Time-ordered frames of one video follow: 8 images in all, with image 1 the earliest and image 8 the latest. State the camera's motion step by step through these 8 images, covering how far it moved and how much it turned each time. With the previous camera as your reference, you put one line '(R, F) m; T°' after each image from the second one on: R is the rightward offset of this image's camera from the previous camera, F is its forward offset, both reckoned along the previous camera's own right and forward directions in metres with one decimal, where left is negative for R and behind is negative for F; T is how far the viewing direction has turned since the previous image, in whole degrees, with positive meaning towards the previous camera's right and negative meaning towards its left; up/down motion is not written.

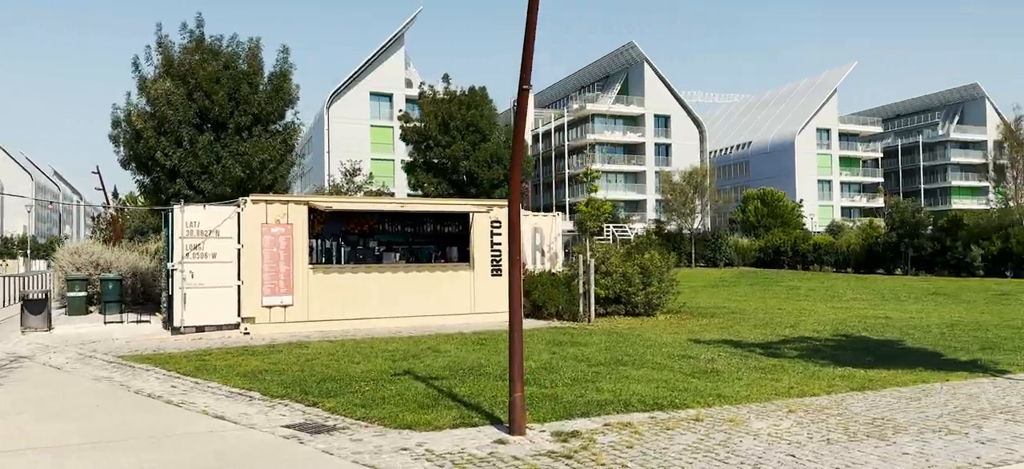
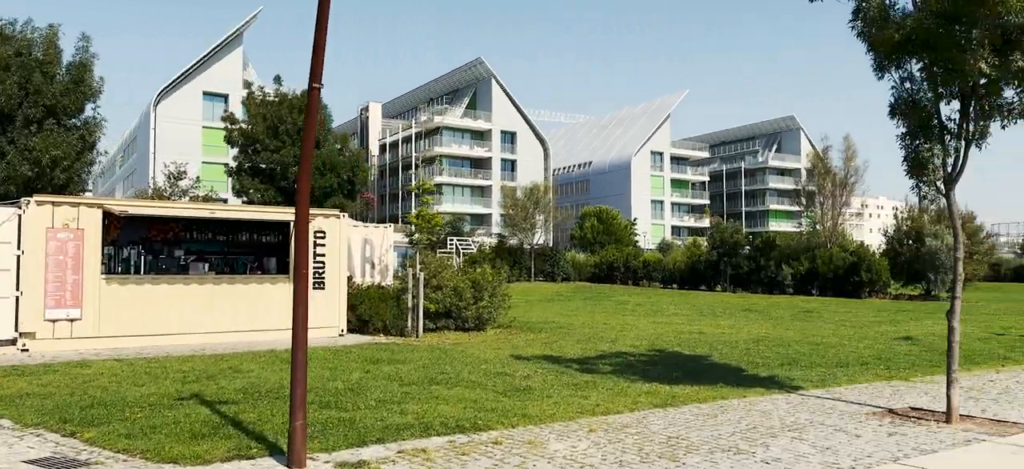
(+0.5, +0.4) m; +11°
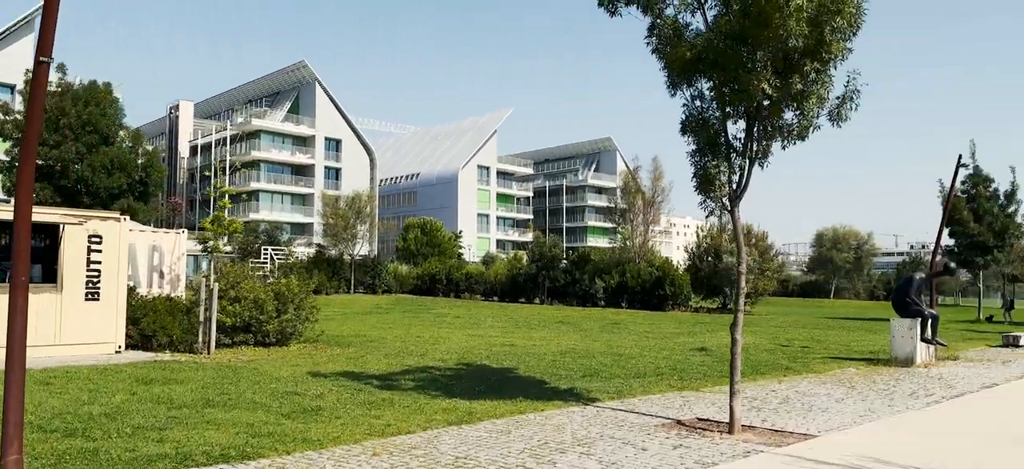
(+0.4, +0.5) m; +12°
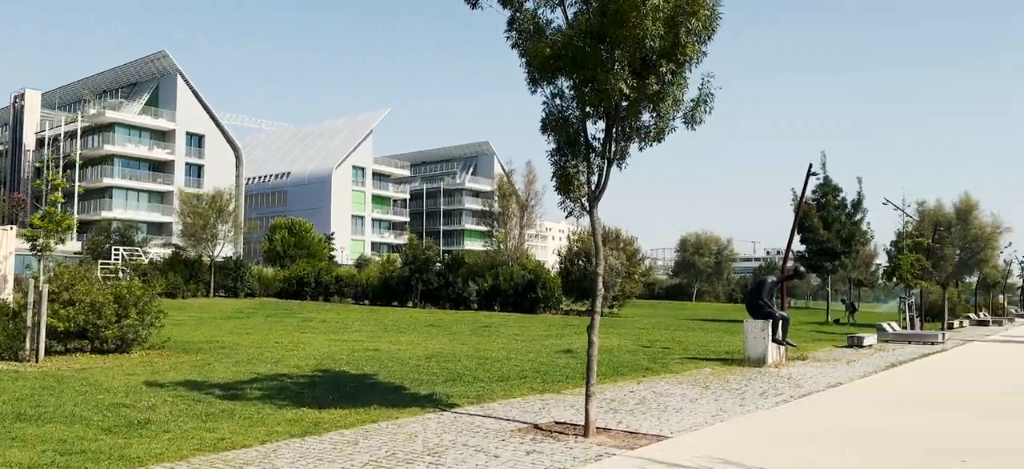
(+0.3, +0.4) m; +9°
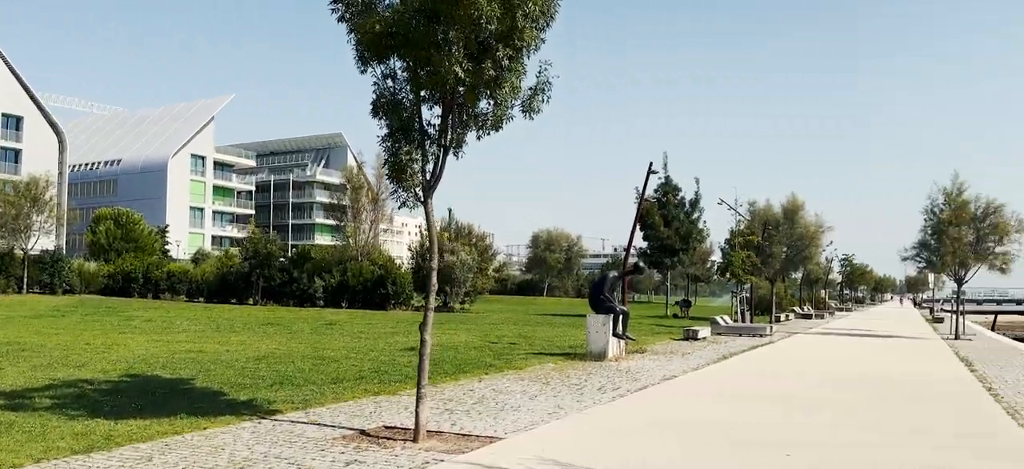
(+0.3, +0.5) m; +10°
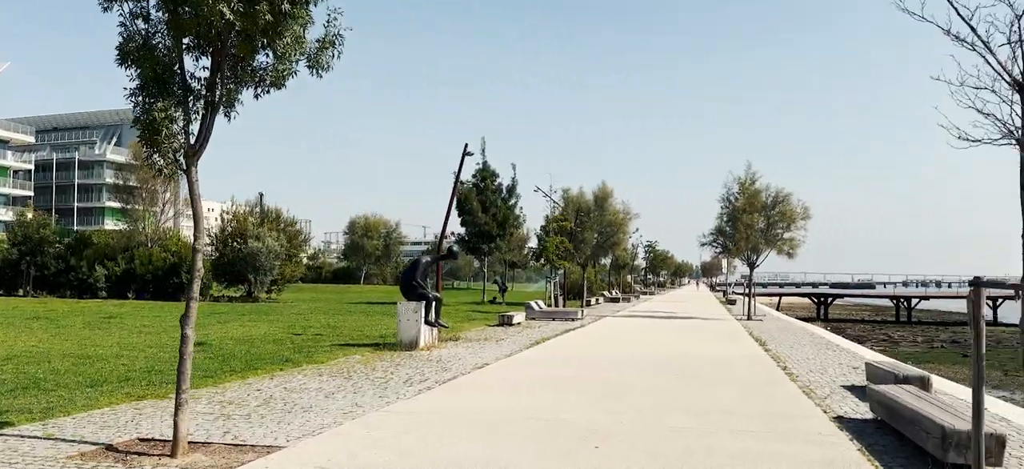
(+0.3, +1.0) m; +13°
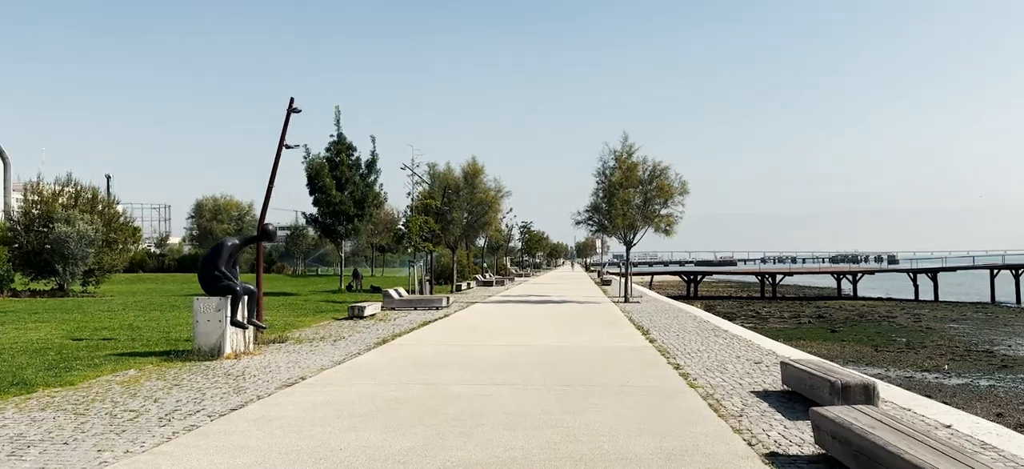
(+0.8, +3.3) m; +9°
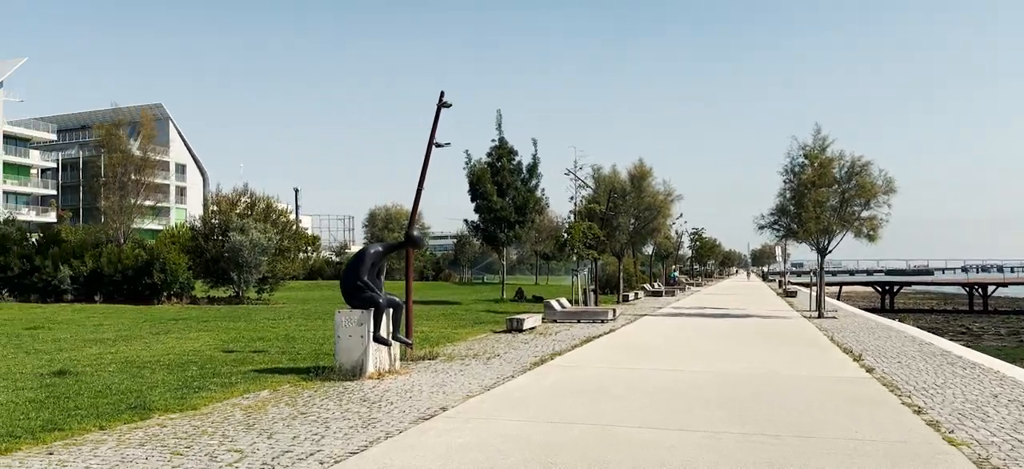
(-0.2, +2.1) m; -12°
